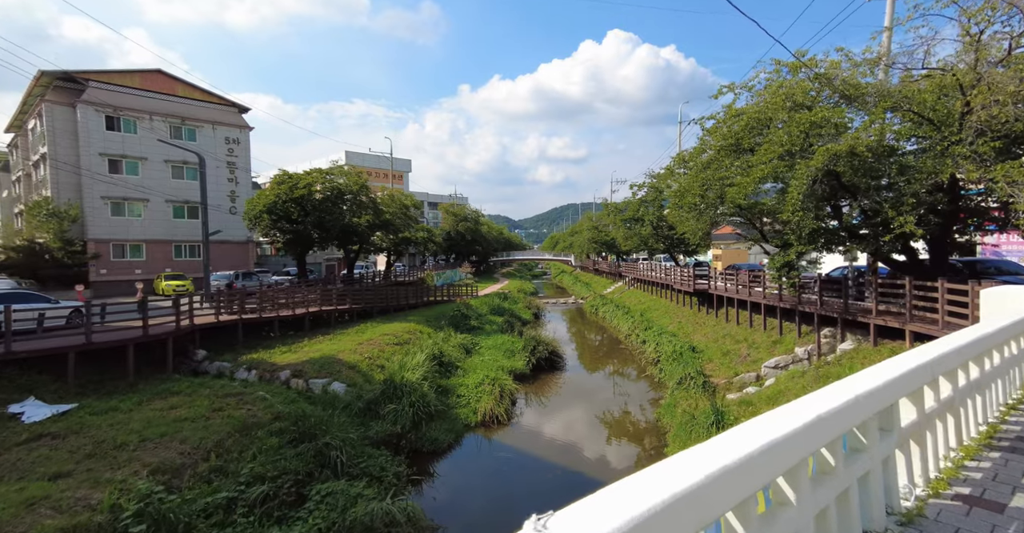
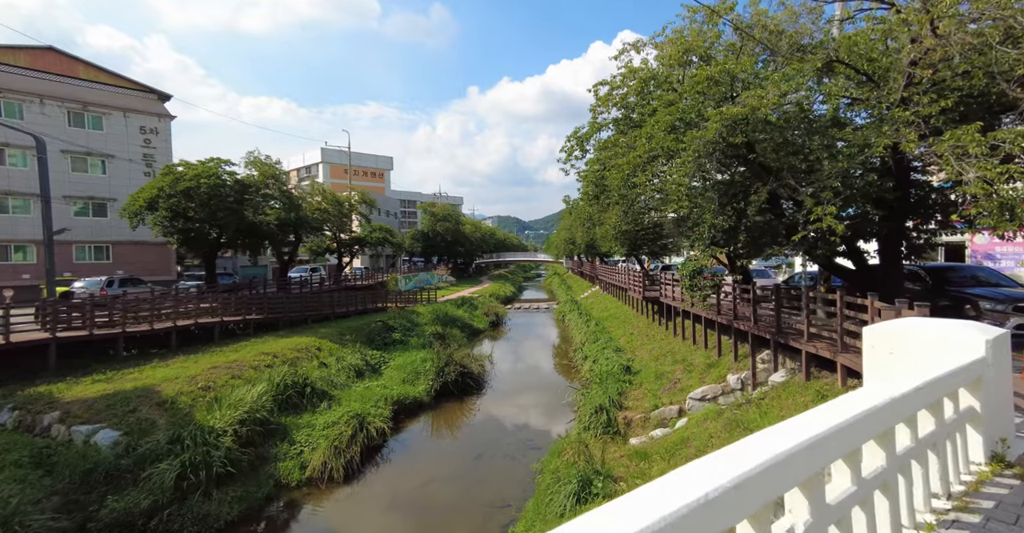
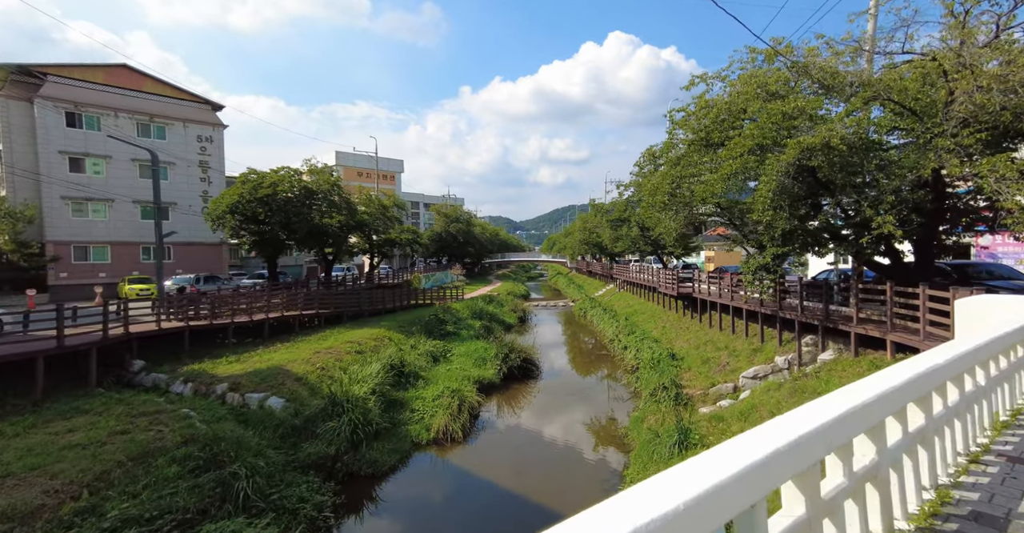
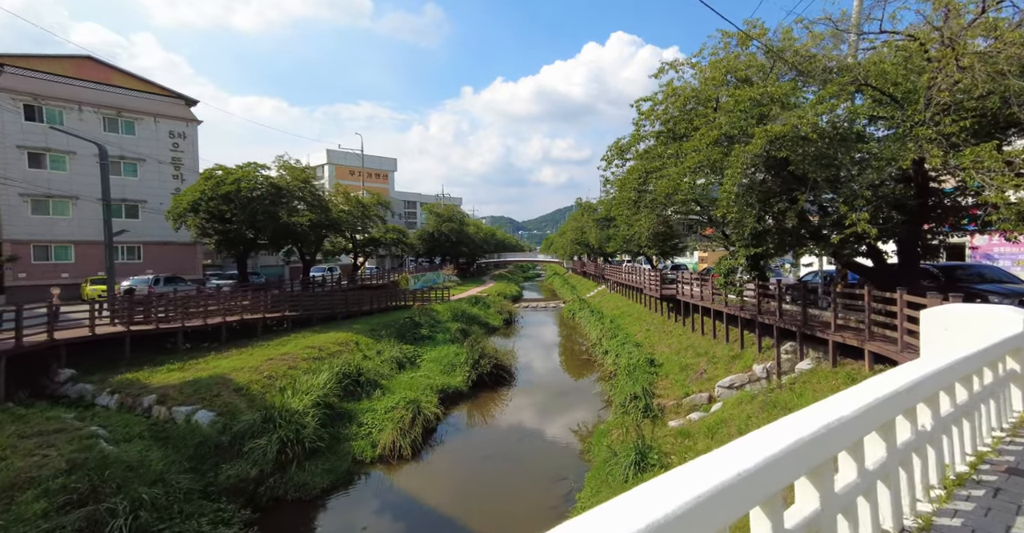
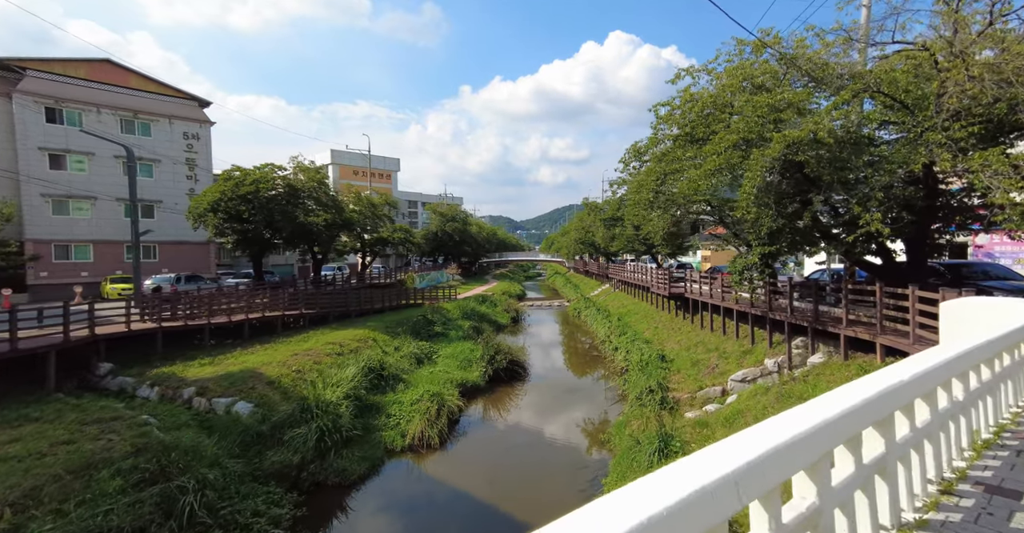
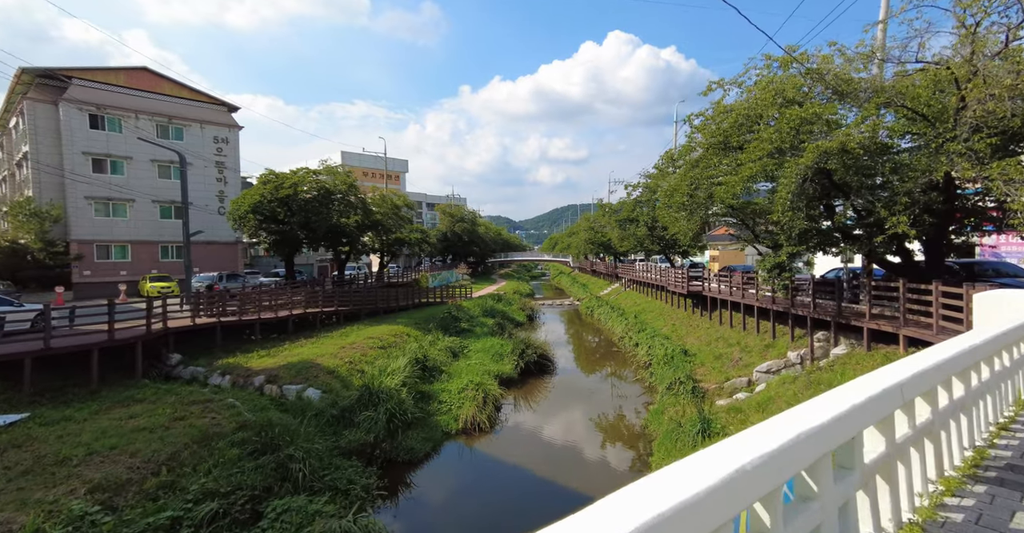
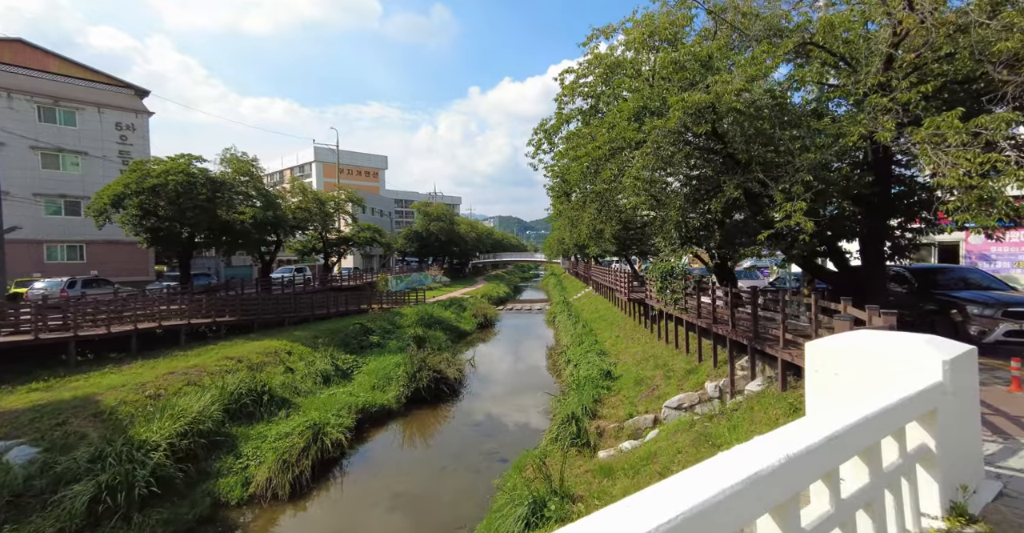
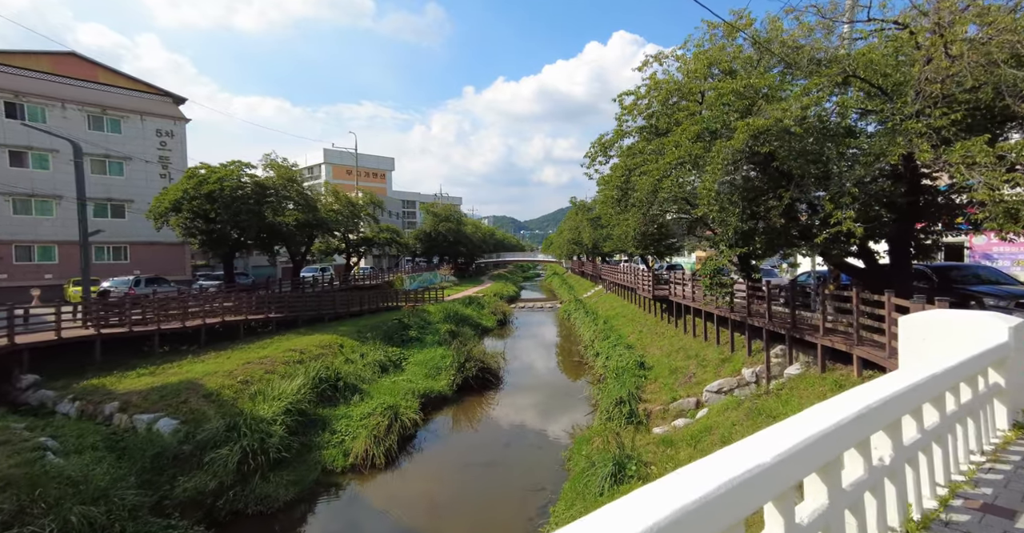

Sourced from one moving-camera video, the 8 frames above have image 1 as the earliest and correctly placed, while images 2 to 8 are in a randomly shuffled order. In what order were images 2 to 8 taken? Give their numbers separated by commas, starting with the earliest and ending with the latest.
6, 3, 5, 4, 8, 2, 7
